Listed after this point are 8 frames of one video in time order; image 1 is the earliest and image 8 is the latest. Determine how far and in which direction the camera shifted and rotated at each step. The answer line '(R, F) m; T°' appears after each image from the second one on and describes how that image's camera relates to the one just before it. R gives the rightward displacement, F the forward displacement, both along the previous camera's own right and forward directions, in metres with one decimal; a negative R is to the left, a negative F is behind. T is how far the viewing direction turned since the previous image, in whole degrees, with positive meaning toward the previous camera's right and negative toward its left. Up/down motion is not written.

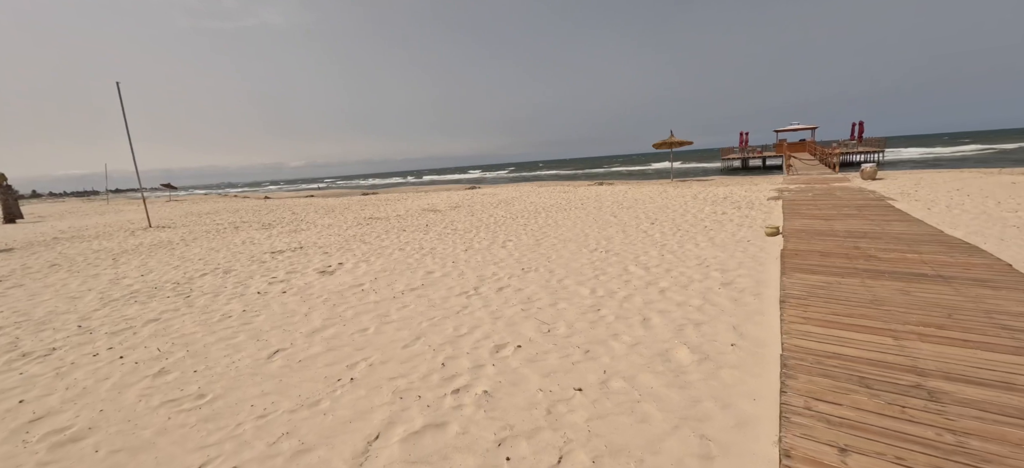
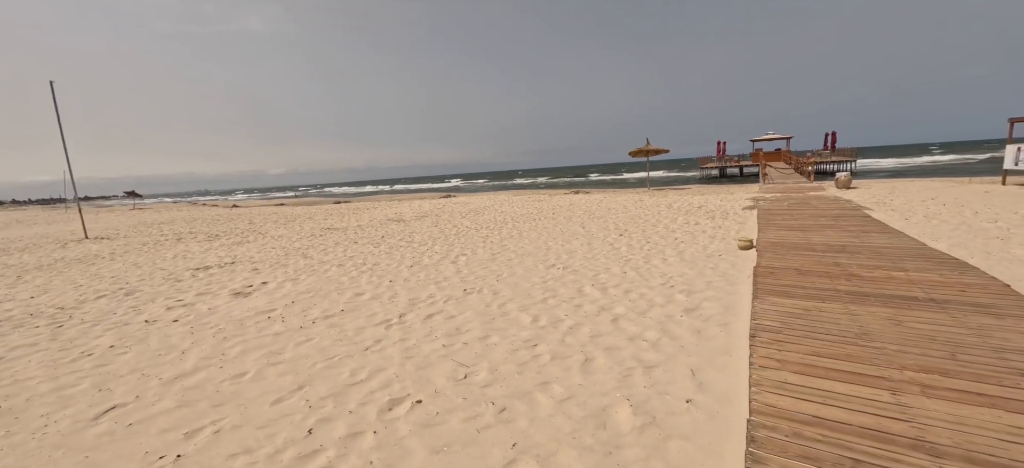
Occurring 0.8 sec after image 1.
(+0.6, +0.7) m; +2°
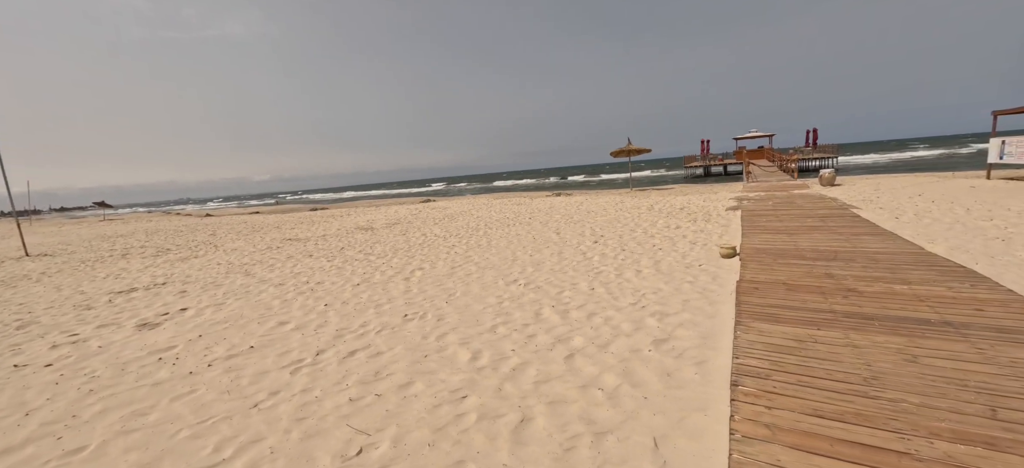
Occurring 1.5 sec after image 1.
(+0.5, +0.7) m; +1°
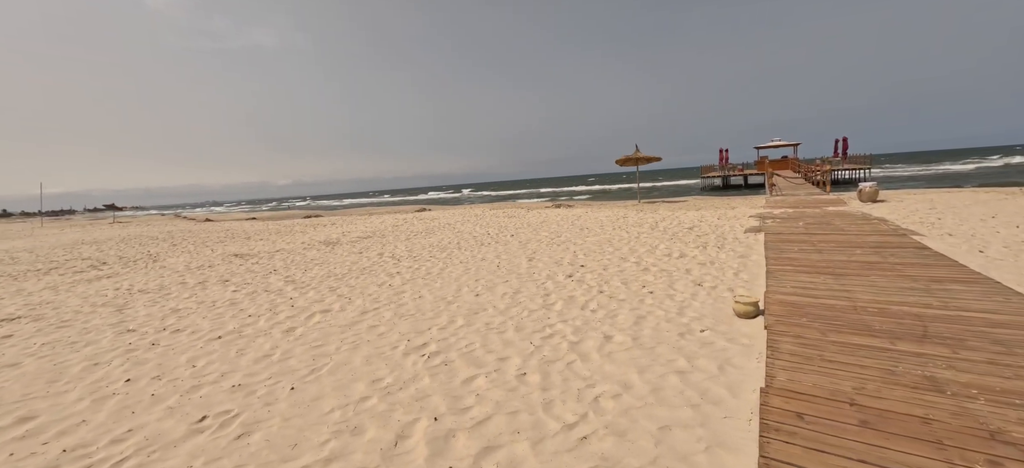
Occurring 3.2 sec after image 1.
(+1.0, +1.8) m; -2°
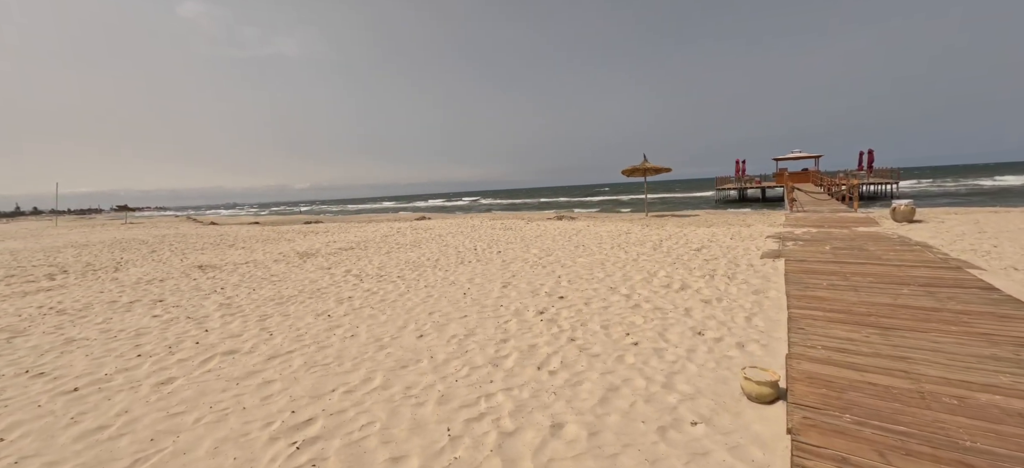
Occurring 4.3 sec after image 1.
(+0.6, +1.0) m; -2°
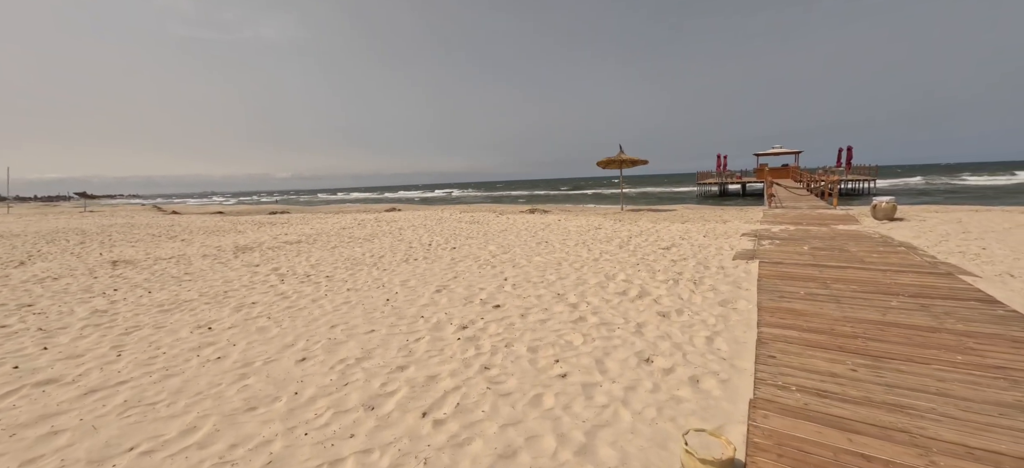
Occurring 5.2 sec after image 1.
(+0.7, +0.8) m; +2°
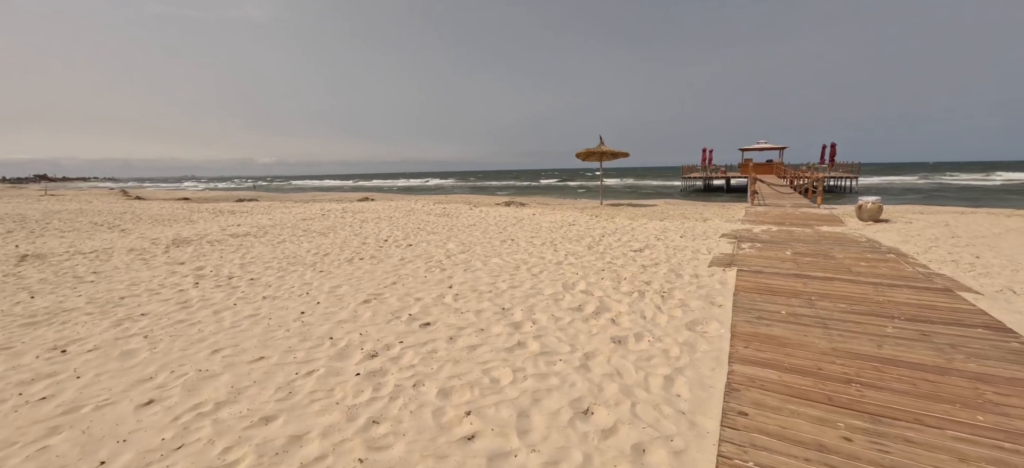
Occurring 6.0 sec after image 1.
(+0.5, +0.7) m; +2°
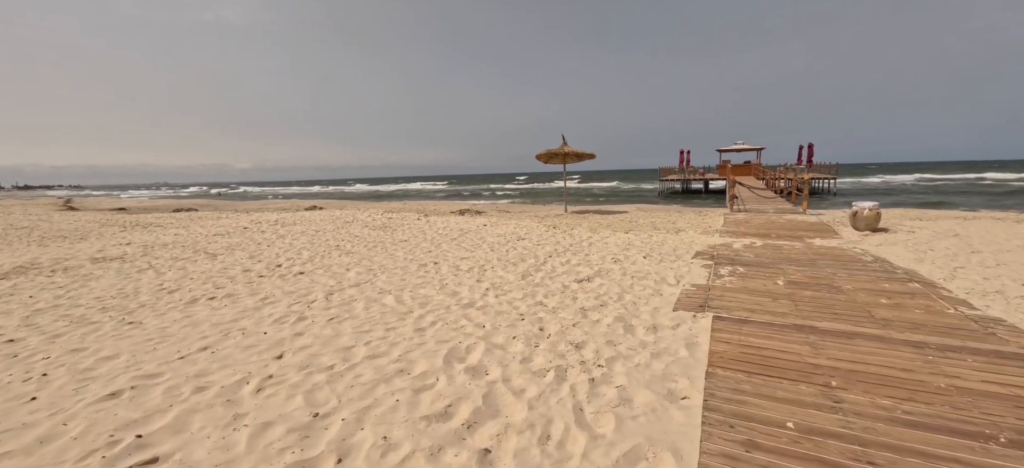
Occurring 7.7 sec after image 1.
(+1.0, +1.6) m; +2°
